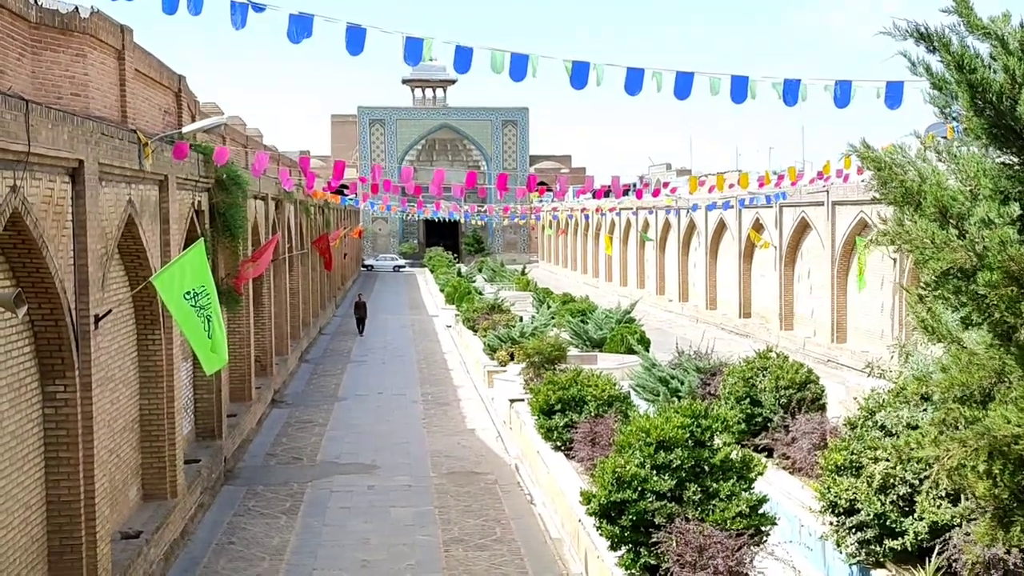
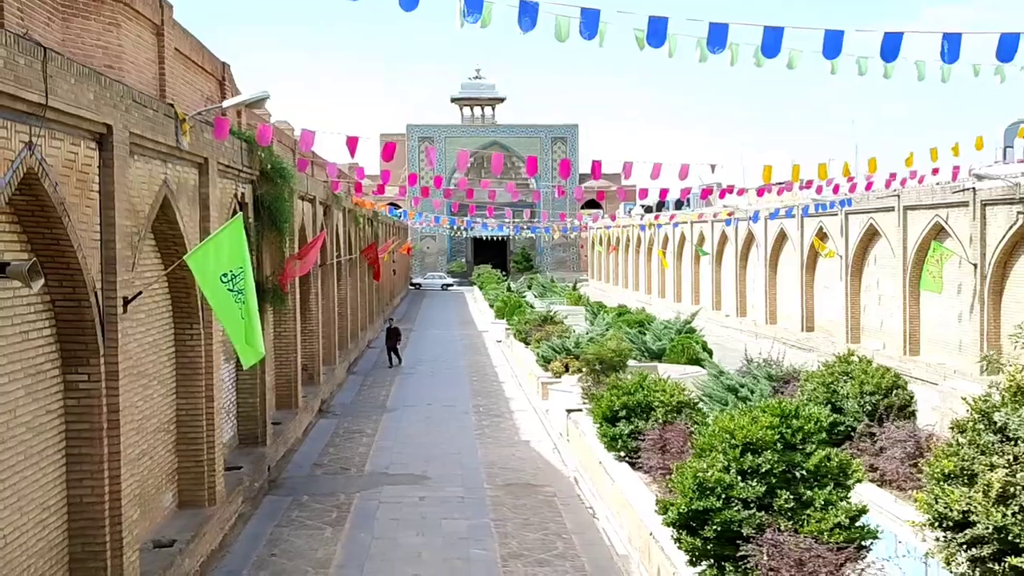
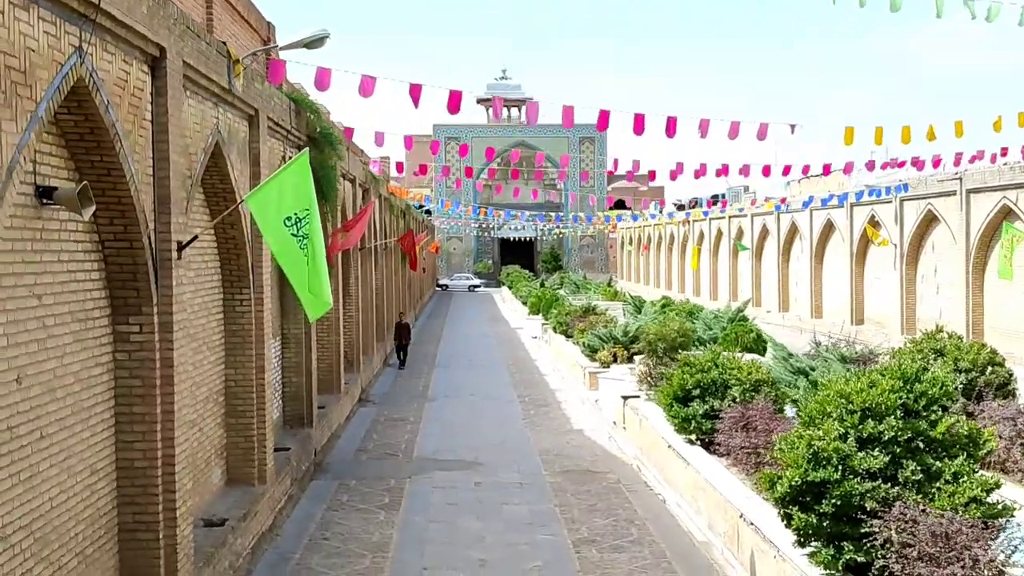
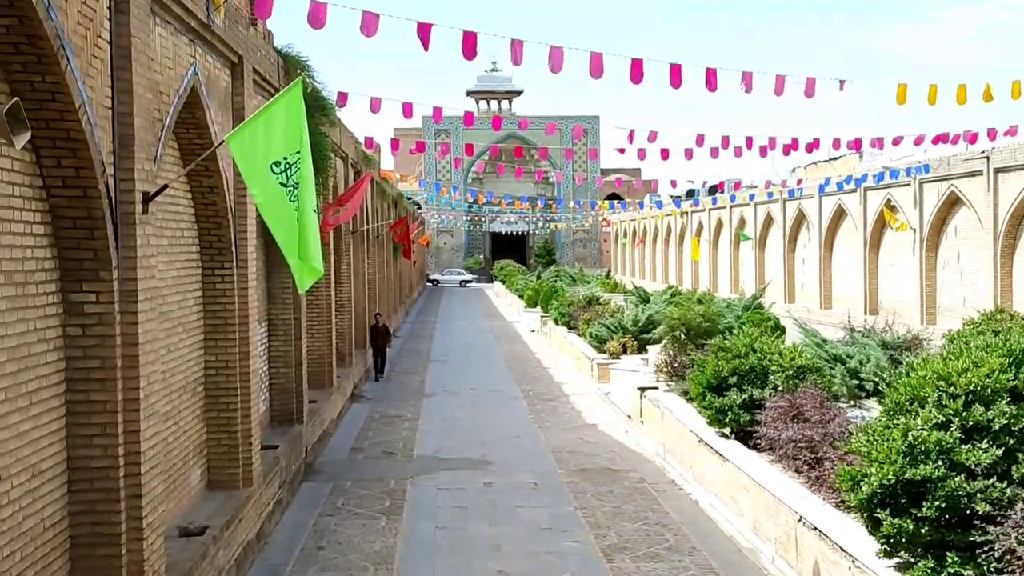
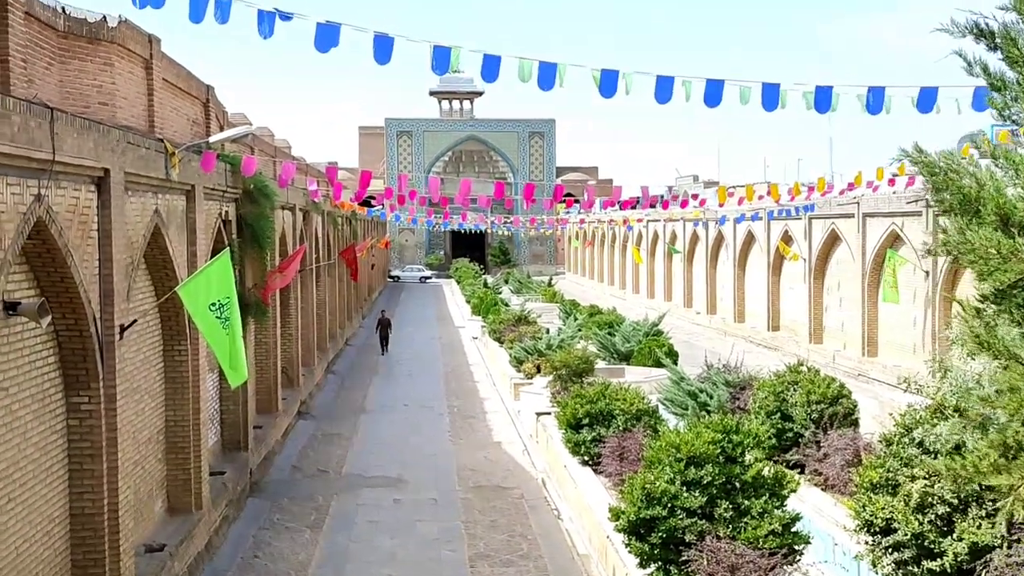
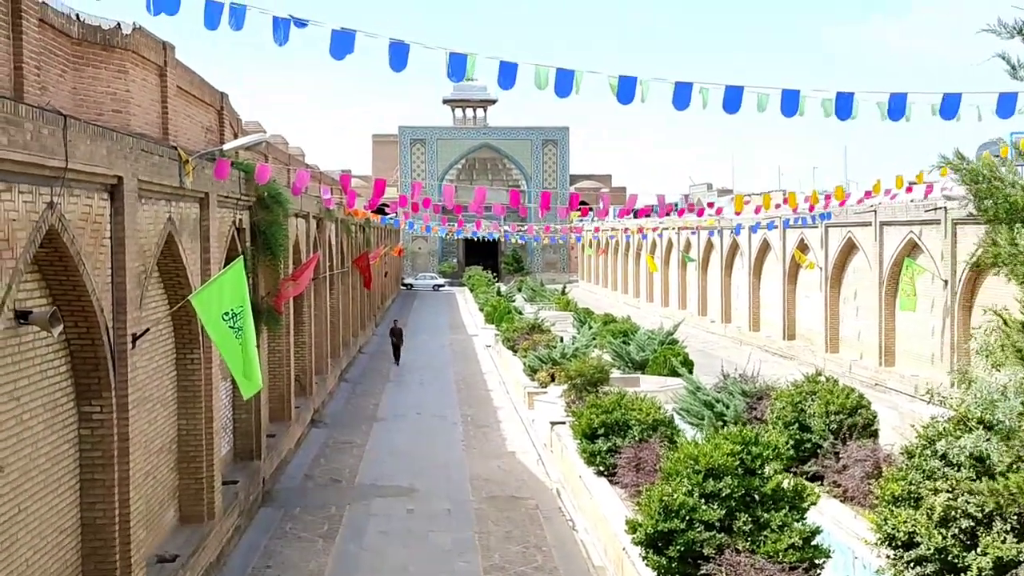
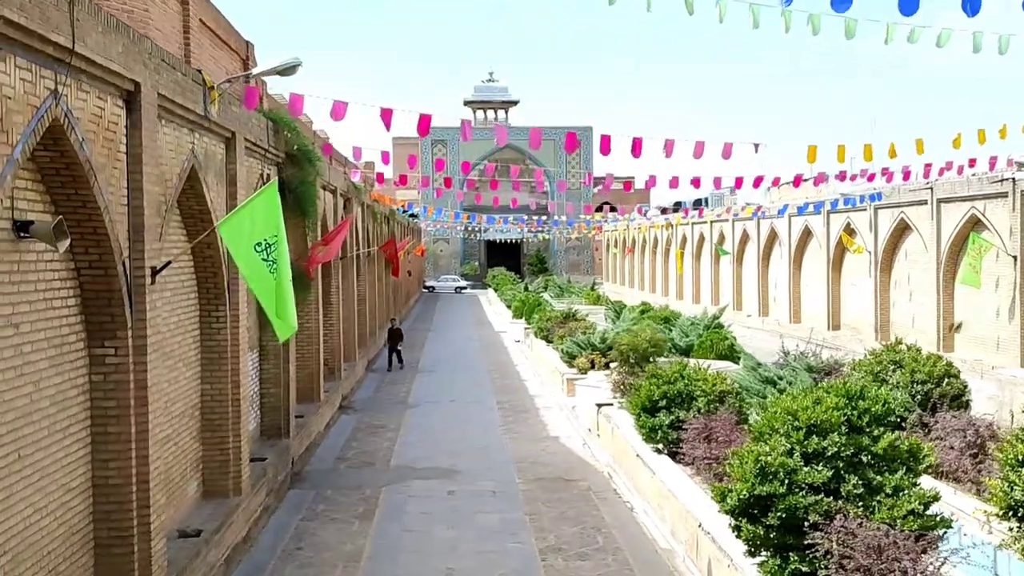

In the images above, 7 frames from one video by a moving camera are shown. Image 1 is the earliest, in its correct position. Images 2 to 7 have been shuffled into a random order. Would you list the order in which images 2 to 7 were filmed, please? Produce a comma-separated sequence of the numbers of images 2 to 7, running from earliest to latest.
5, 6, 2, 7, 3, 4
